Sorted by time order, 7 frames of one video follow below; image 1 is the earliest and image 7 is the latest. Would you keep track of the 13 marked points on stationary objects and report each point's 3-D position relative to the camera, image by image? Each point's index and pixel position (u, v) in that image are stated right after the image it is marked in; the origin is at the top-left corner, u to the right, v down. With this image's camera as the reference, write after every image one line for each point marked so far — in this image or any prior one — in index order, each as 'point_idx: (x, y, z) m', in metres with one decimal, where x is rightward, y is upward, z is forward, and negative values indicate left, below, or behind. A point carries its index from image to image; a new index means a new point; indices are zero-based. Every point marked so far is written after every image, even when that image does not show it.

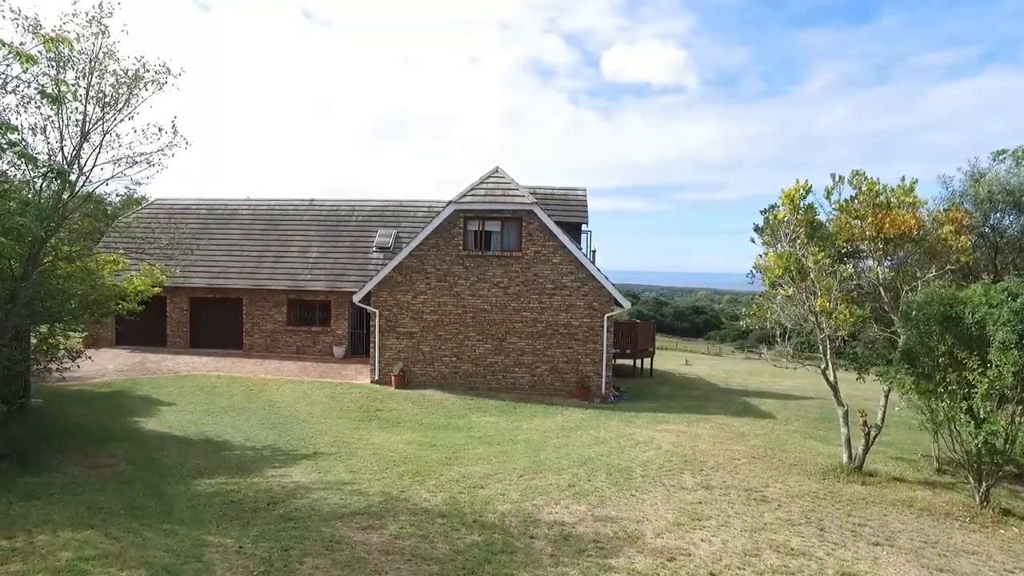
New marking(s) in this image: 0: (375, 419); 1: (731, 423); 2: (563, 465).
0: (-3.3, -3.2, +16.0) m
1: (+6.0, -3.7, +18.2) m
2: (+0.9, -3.2, +12.0) m
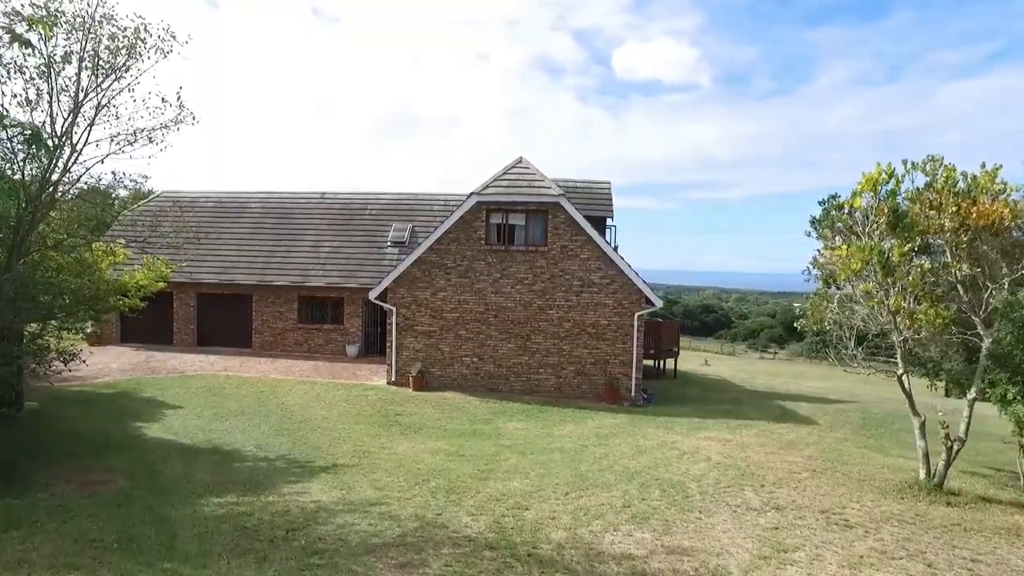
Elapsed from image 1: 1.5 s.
0: (-2.6, -3.1, +14.9) m
1: (+6.7, -3.6, +16.9) m
2: (+1.6, -3.2, +10.8) m
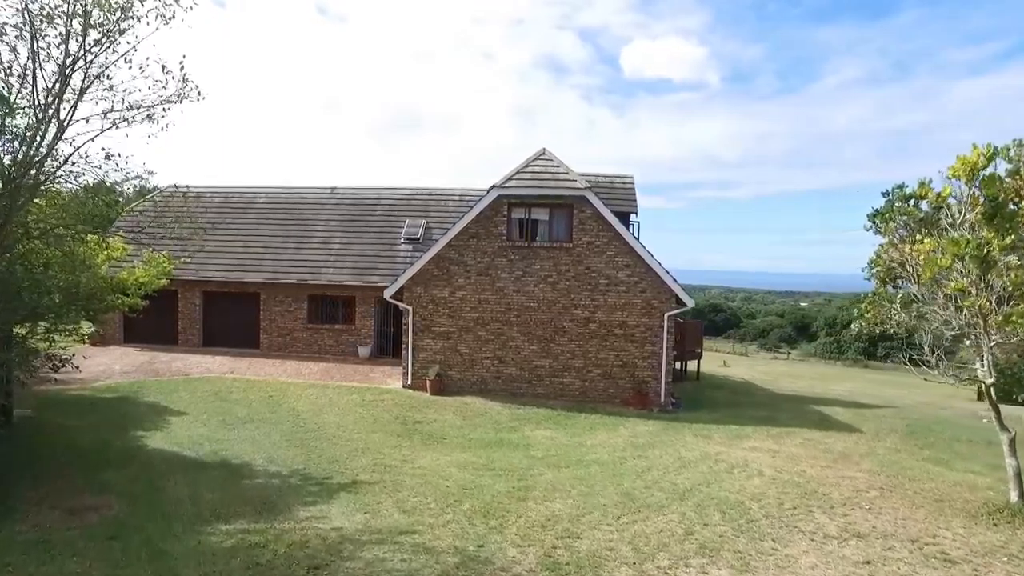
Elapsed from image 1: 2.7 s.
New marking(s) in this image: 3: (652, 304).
0: (-2.0, -3.1, +13.8) m
1: (+7.3, -3.6, +15.8) m
2: (+2.2, -3.1, +9.7) m
3: (+4.0, -0.5, +19.1) m
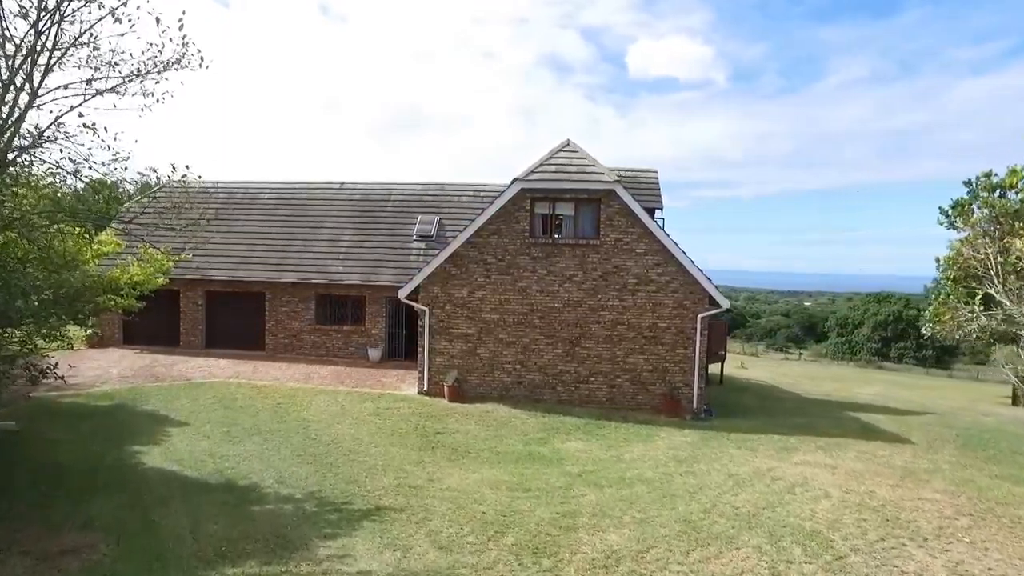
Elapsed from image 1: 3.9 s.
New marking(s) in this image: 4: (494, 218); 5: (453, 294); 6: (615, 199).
0: (-1.4, -3.0, +12.7) m
1: (+7.9, -3.5, +14.6) m
2: (+2.8, -3.1, +8.5) m
3: (+4.6, -0.5, +17.9) m
4: (-0.5, +1.9, +18.1) m
5: (-1.6, -0.2, +18.2) m
6: (+2.8, +2.4, +17.8) m
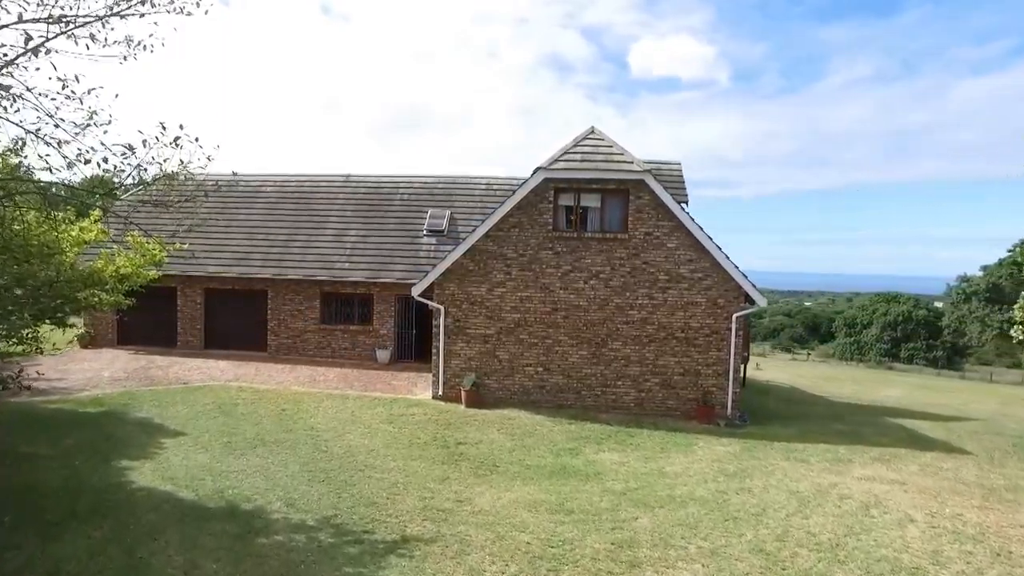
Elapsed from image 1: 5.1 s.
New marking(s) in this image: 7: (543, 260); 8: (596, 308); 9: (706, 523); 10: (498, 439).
0: (-0.9, -3.0, +11.4) m
1: (+8.5, -3.5, +13.4) m
2: (+3.3, -3.0, +7.3) m
3: (+5.2, -0.4, +16.6) m
4: (+0.1, +2.0, +16.8) m
5: (-1.1, -0.1, +17.0) m
6: (+3.3, +2.5, +16.6) m
7: (+0.8, +0.7, +16.8) m
8: (+2.1, -0.5, +16.7) m
9: (+2.6, -3.2, +8.9) m
10: (-0.3, -3.0, +13.2) m
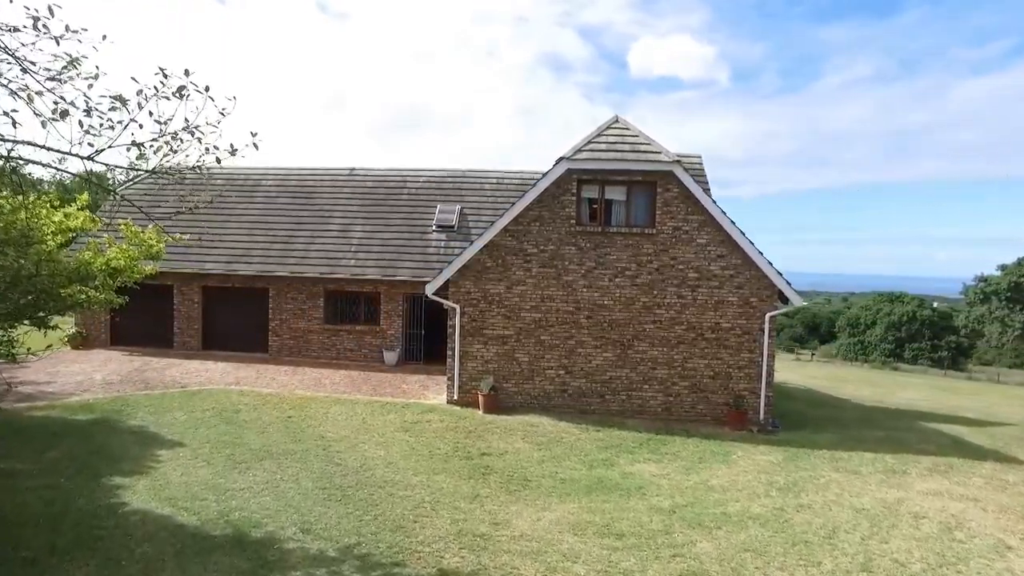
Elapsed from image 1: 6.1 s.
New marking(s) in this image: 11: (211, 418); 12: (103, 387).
0: (-0.3, -2.9, +10.4) m
1: (+9.0, -3.4, +12.4) m
2: (+3.8, -3.0, +6.3) m
3: (+5.7, -0.3, +15.6) m
4: (+0.5, +2.0, +15.8) m
5: (-0.6, 0.0, +15.9) m
6: (+3.8, +2.5, +15.6) m
7: (+1.2, +0.8, +15.8) m
8: (+2.6, -0.4, +15.7) m
9: (+3.1, -3.1, +7.9) m
10: (+0.2, -3.0, +12.1) m
11: (-5.7, -2.5, +12.6) m
12: (-9.3, -2.2, +15.1) m
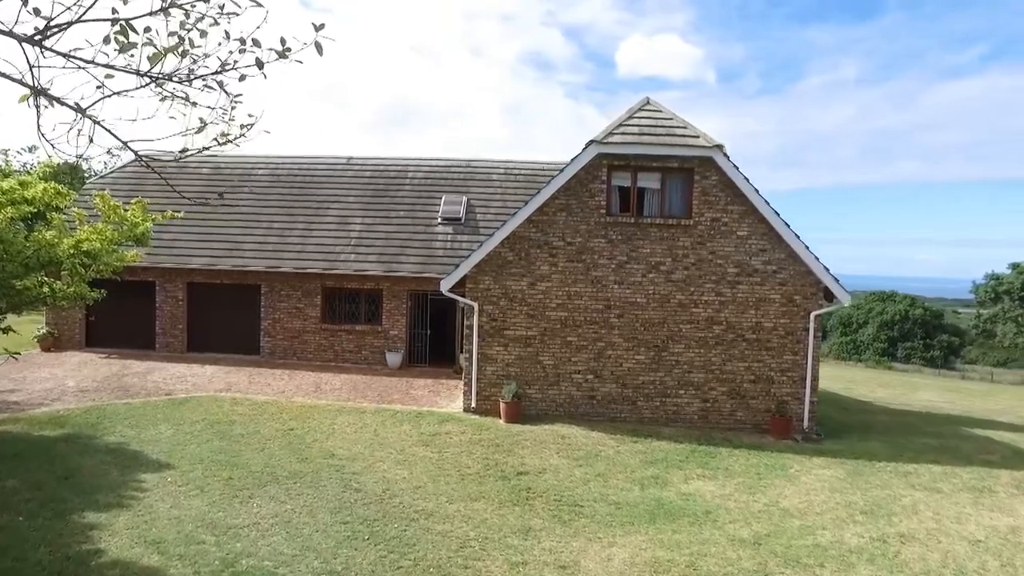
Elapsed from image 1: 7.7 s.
0: (+0.3, -2.8, +8.9) m
1: (+9.6, -3.3, +11.1) m
2: (+4.6, -2.9, +4.9) m
3: (+6.2, -0.2, +14.3) m
4: (+1.1, +2.1, +14.3) m
5: (-0.1, +0.1, +14.4) m
6: (+4.3, +2.6, +14.2) m
7: (+1.7, +0.9, +14.3) m
8: (+3.1, -0.3, +14.3) m
9: (+3.8, -3.0, +6.5) m
10: (+0.8, -2.9, +10.7) m
11: (-5.1, -2.4, +11.0) m
12: (-8.8, -2.2, +13.4) m
